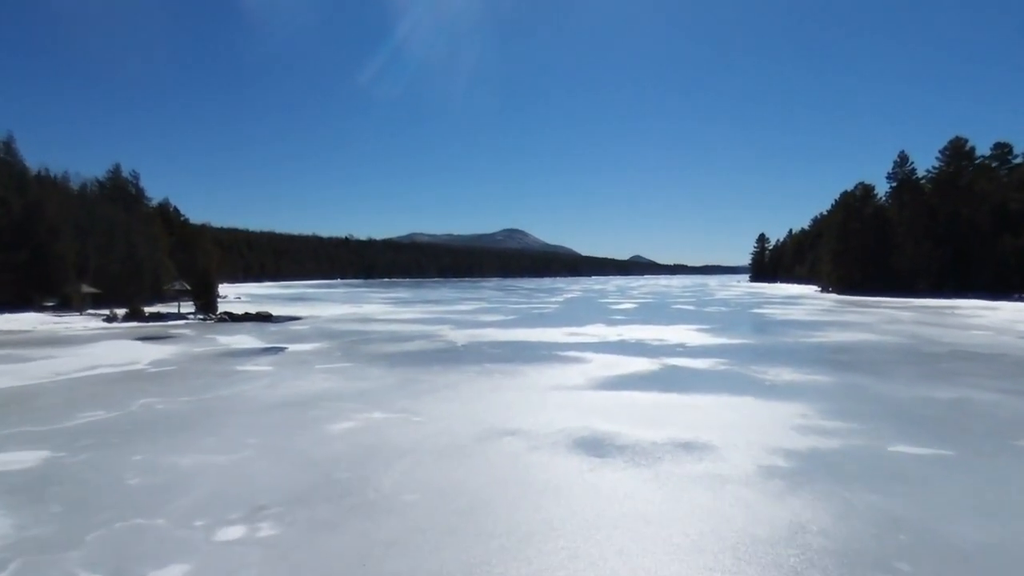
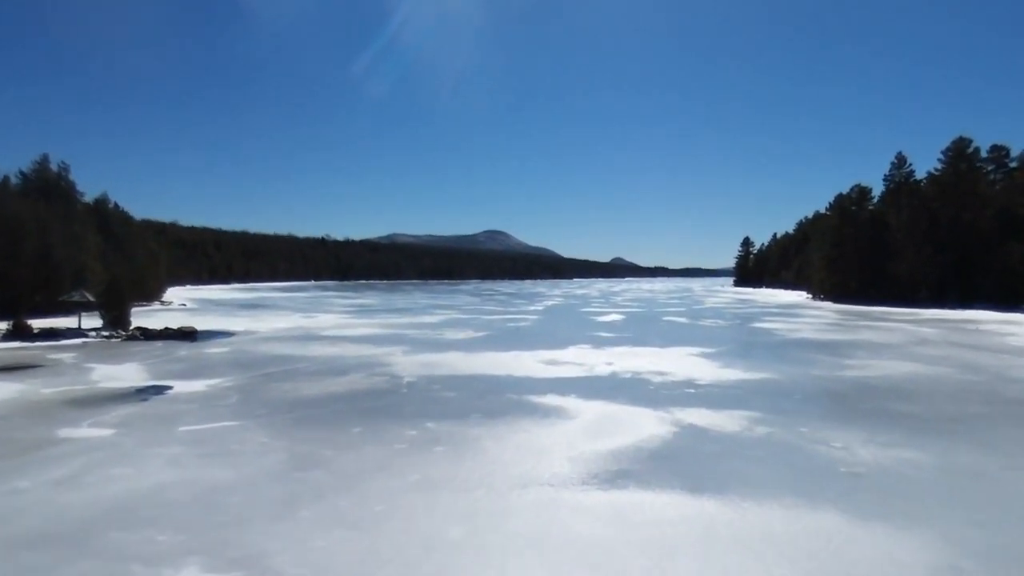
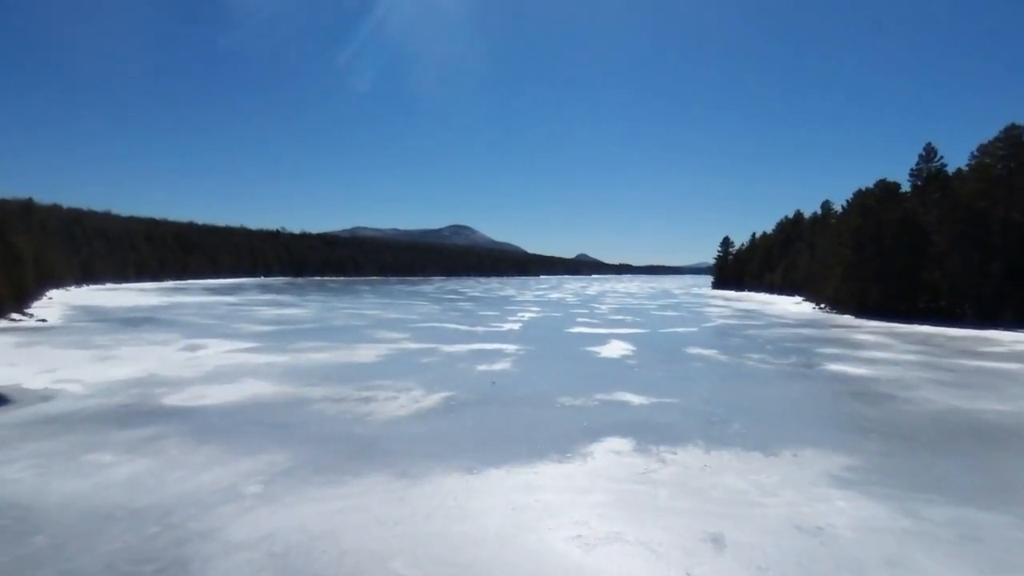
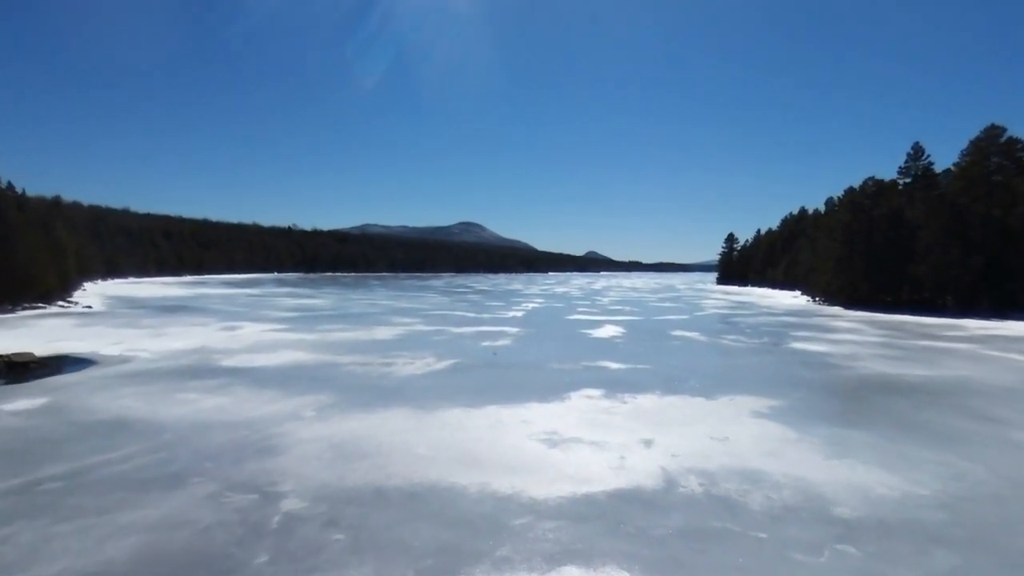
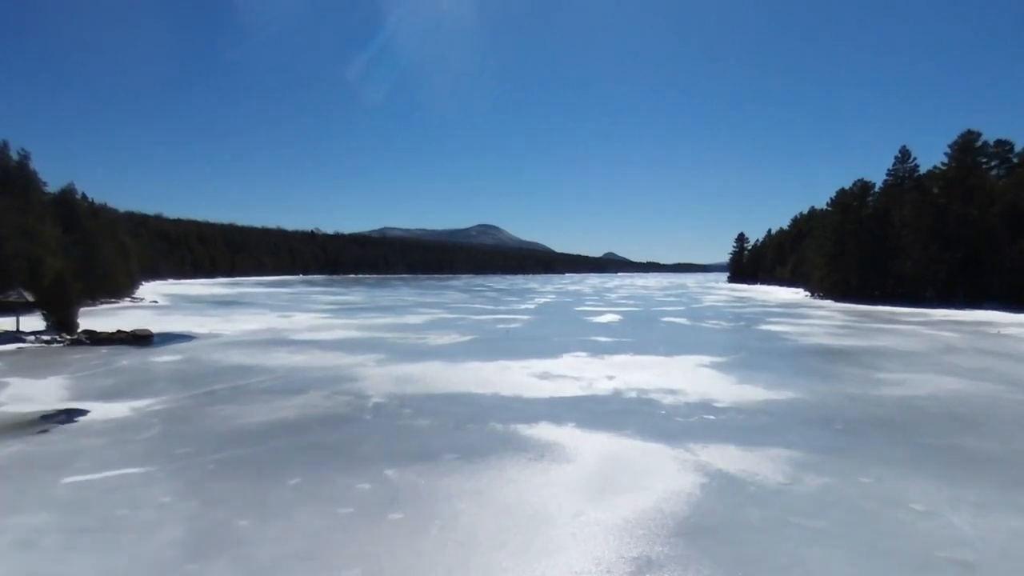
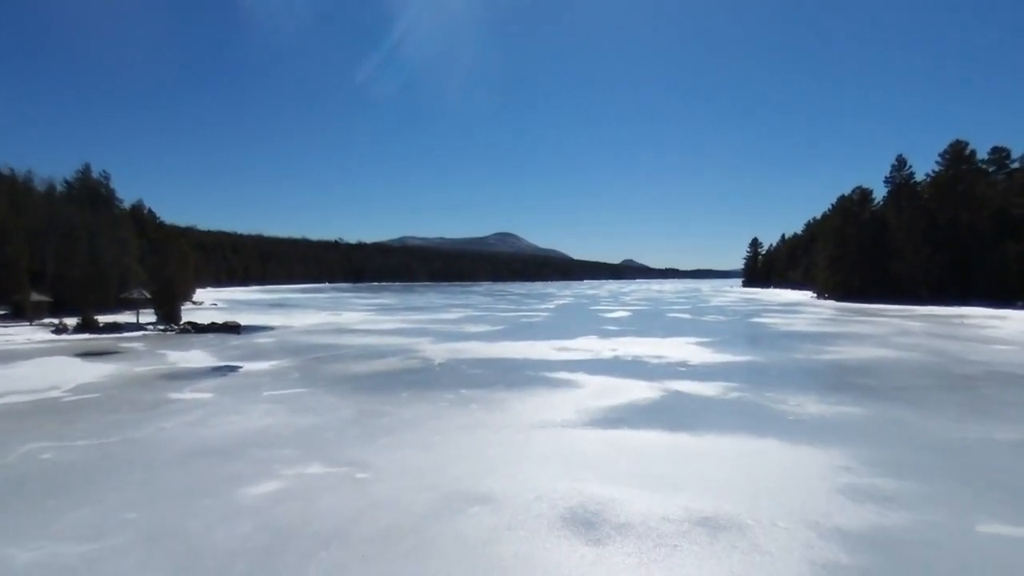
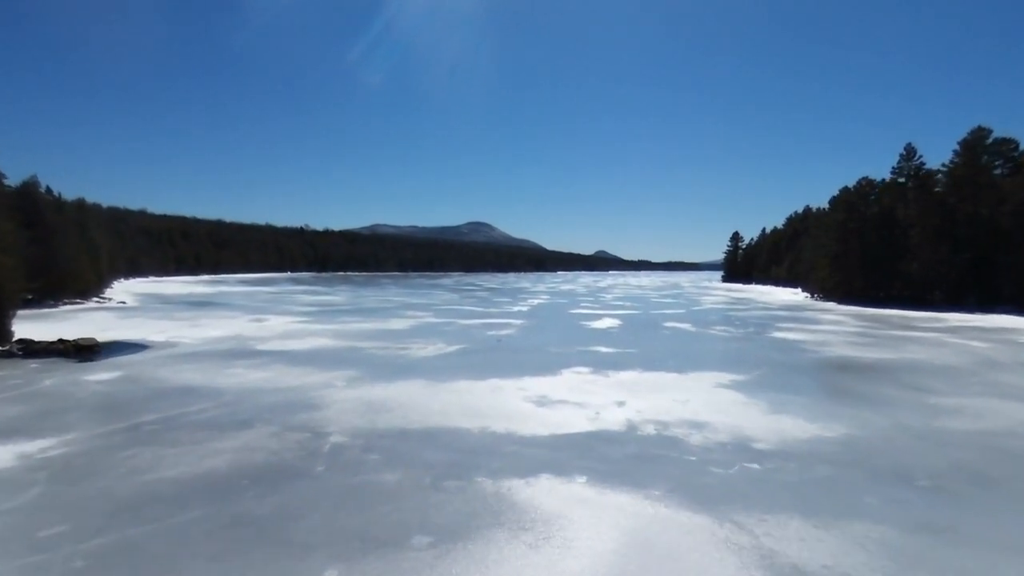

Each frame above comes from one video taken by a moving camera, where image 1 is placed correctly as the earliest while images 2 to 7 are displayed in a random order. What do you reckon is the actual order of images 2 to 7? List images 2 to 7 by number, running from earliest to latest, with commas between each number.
6, 2, 5, 7, 4, 3
